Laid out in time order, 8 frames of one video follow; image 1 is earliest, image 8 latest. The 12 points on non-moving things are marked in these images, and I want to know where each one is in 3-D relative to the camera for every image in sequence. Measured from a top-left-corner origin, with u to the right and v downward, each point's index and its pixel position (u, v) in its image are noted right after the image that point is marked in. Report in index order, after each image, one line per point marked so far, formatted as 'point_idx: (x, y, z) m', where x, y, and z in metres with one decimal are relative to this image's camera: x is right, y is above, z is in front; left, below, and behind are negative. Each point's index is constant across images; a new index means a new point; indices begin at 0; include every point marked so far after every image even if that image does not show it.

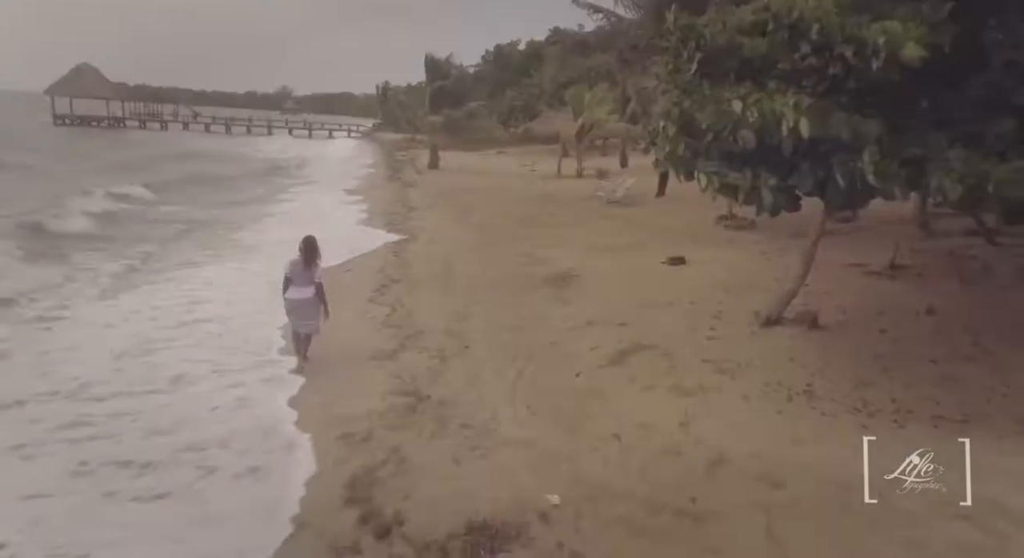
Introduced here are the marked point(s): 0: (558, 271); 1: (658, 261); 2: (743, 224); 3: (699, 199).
0: (+0.7, +0.1, +9.6) m
1: (+2.5, +0.3, +10.1) m
2: (+4.8, +1.2, +12.4) m
3: (+4.7, +2.0, +14.9) m
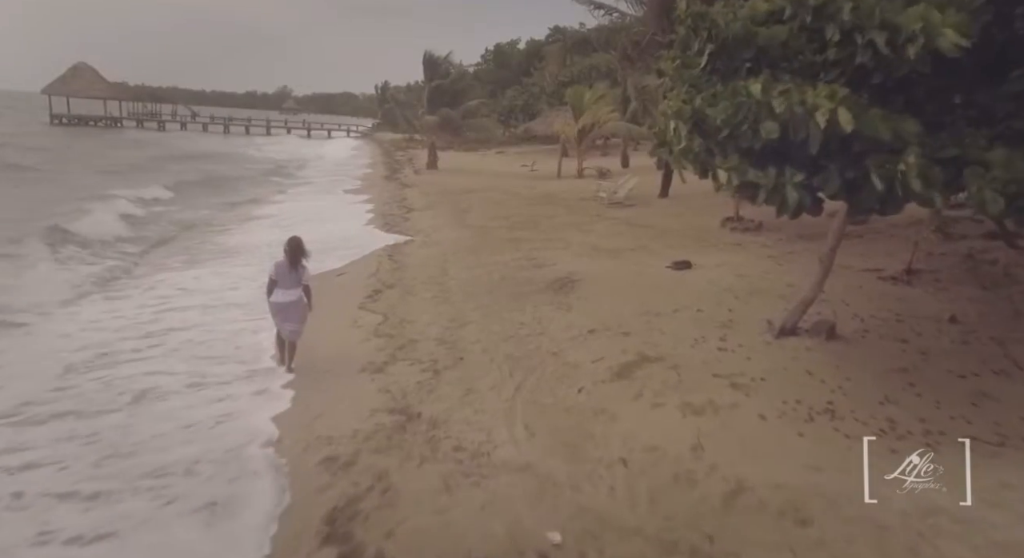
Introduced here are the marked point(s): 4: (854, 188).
0: (+0.7, +0.1, +9.2) m
1: (+2.5, +0.2, +9.7) m
2: (+4.8, +1.1, +12.0) m
3: (+4.7, +1.9, +14.5) m
4: (+2.6, +0.7, +4.4) m
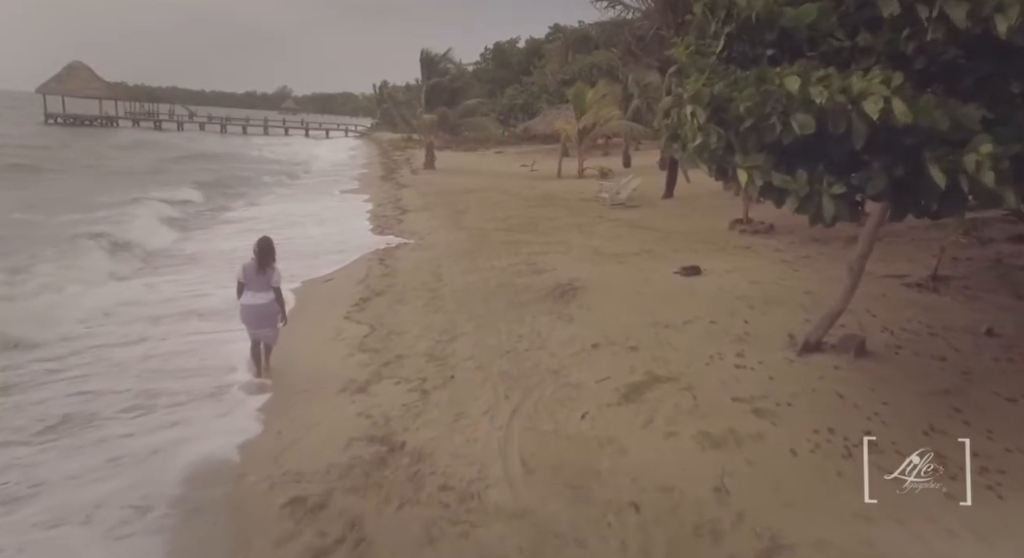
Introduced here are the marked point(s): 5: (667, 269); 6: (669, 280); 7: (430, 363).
0: (+0.7, 0.0, +8.6) m
1: (+2.4, +0.1, +9.1) m
2: (+4.8, +1.0, +11.4) m
3: (+4.7, +1.8, +13.9) m
4: (+2.5, +0.6, +3.8) m
5: (+2.4, +0.1, +9.2) m
6: (+2.3, 0.0, +8.5) m
7: (-0.8, -0.9, +6.1) m
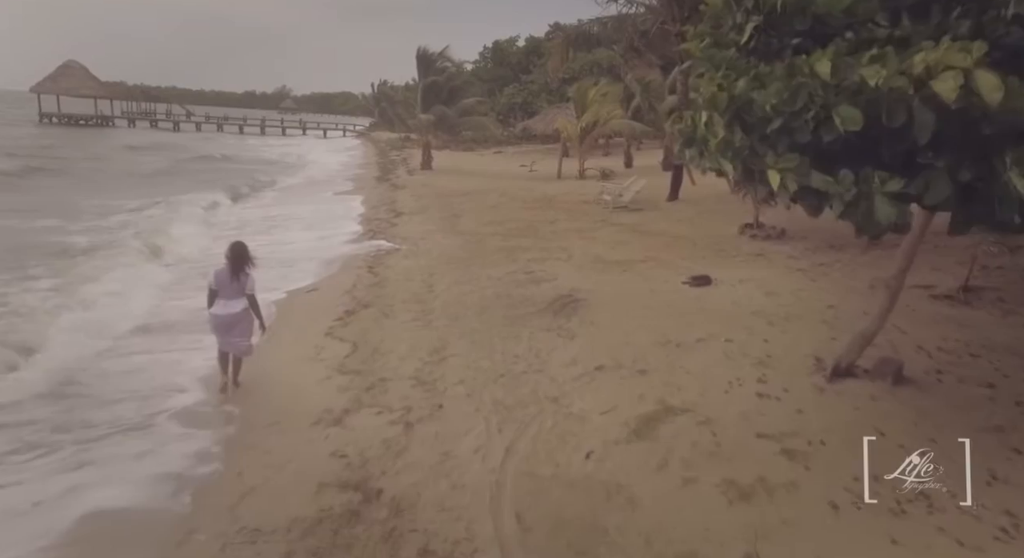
0: (+0.6, -0.2, +8.0) m
1: (+2.4, 0.0, +8.5) m
2: (+4.7, +0.8, +10.7) m
3: (+4.6, +1.7, +13.3) m
4: (+2.5, +0.5, +3.2) m
5: (+2.3, 0.0, +8.6) m
6: (+2.2, -0.2, +7.9) m
7: (-0.9, -1.0, +5.5) m
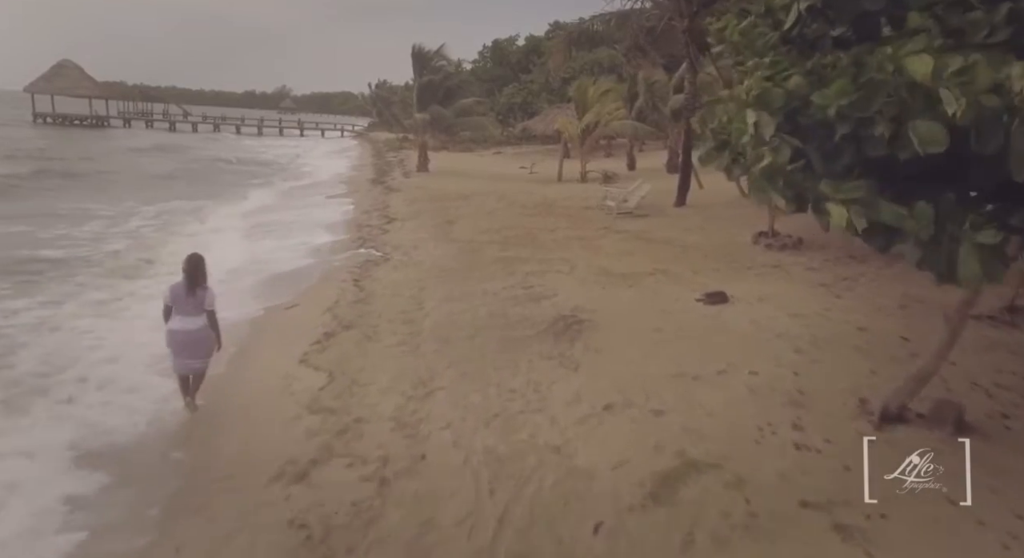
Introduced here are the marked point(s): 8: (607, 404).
0: (+0.6, -0.4, +7.3) m
1: (+2.3, -0.3, +7.7) m
2: (+4.7, +0.6, +10.0) m
3: (+4.6, +1.5, +12.6) m
4: (+2.5, +0.2, +2.4) m
5: (+2.3, -0.2, +7.8) m
6: (+2.2, -0.4, +7.2) m
7: (-0.9, -1.2, +4.8) m
8: (+0.8, -1.1, +5.0) m
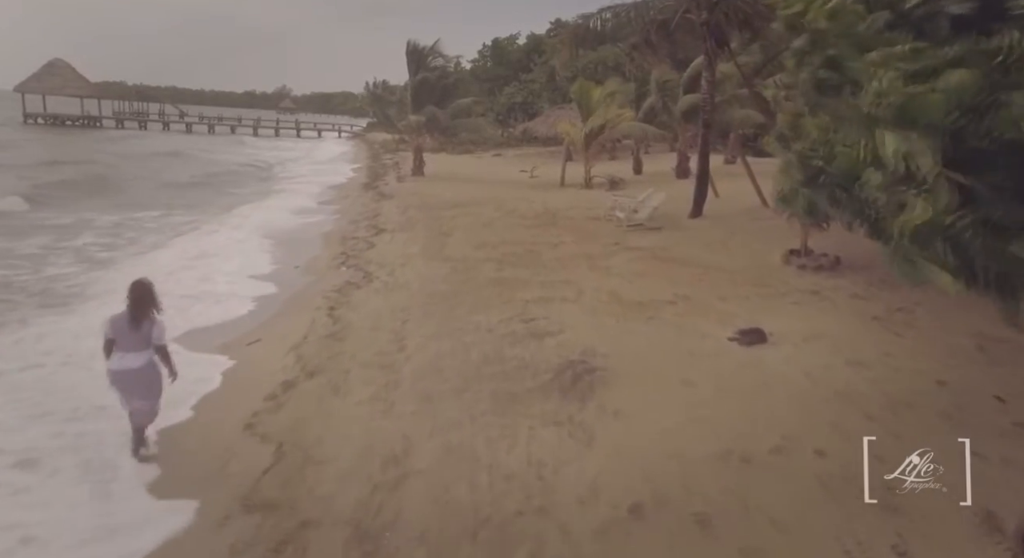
0: (+0.6, -0.8, +6.0) m
1: (+2.3, -0.6, +6.5) m
2: (+4.7, +0.2, +8.8) m
3: (+4.6, +1.1, +11.4) m
4: (+2.4, -0.1, +1.2) m
5: (+2.3, -0.6, +6.6) m
6: (+2.2, -0.8, +6.0) m
7: (-1.0, -1.6, +3.5) m
8: (+0.8, -1.4, +3.8) m
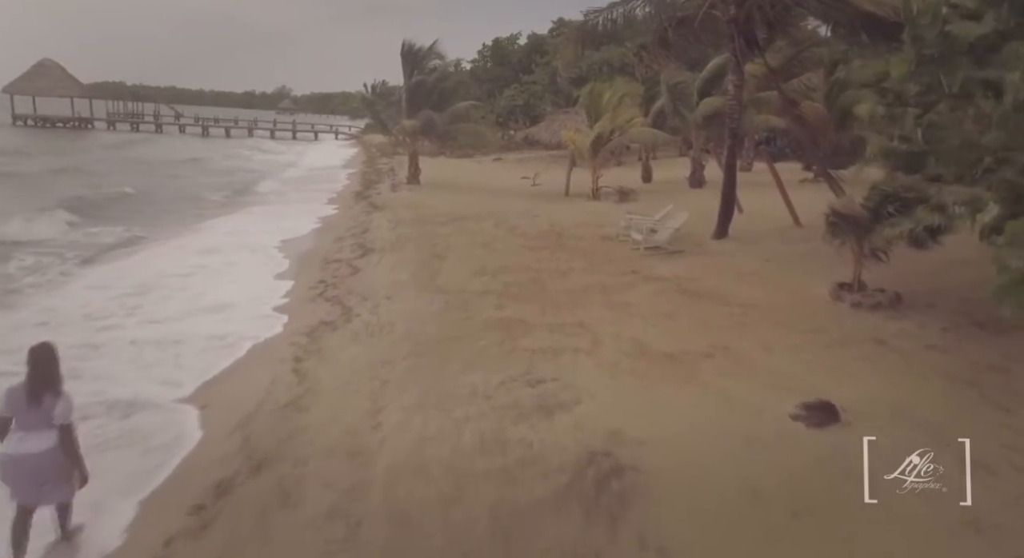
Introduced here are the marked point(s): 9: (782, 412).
0: (+0.6, -1.3, +4.7) m
1: (+2.4, -1.2, +5.2) m
2: (+4.7, -0.3, +7.4) m
3: (+4.6, +0.6, +10.0) m
4: (+2.5, -0.7, -0.1) m
5: (+2.3, -1.1, +5.3) m
6: (+2.2, -1.3, +4.6) m
7: (-0.9, -2.1, +2.2) m
8: (+0.8, -2.0, +2.5) m
9: (+2.4, -1.1, +5.2) m
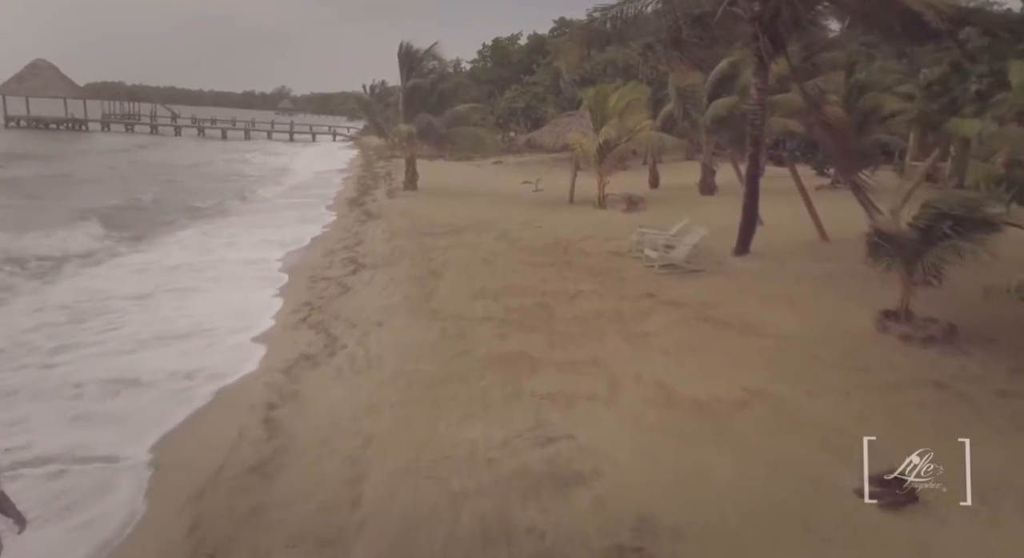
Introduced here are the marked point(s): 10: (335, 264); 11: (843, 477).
0: (+0.7, -1.7, +3.8) m
1: (+2.4, -1.5, +4.3) m
2: (+4.7, -0.6, +6.5) m
3: (+4.6, +0.2, +9.1) m
4: (+2.5, -1.0, -1.0) m
5: (+2.4, -1.5, +4.4) m
6: (+2.2, -1.6, +3.7) m
7: (-0.9, -2.5, +1.3) m
8: (+0.9, -2.3, +1.6) m
9: (+2.4, -1.5, +4.4) m
10: (-3.5, +0.3, +11.7) m
11: (+2.5, -1.5, +4.4) m
